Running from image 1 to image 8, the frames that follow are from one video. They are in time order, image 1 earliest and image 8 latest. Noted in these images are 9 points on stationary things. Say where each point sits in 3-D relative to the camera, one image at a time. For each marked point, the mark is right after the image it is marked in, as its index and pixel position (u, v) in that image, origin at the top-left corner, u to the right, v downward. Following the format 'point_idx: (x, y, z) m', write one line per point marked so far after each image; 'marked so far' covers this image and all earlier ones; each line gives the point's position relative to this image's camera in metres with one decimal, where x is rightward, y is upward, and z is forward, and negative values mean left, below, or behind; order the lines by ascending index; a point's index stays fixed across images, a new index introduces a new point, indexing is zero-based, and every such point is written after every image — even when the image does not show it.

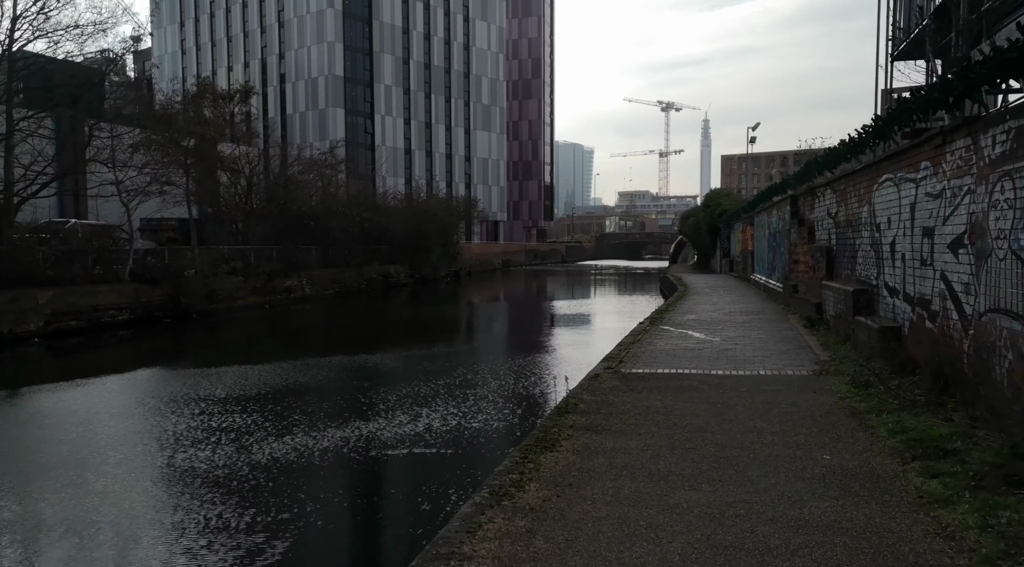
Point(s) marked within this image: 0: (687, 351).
0: (+2.3, -0.9, +11.5) m
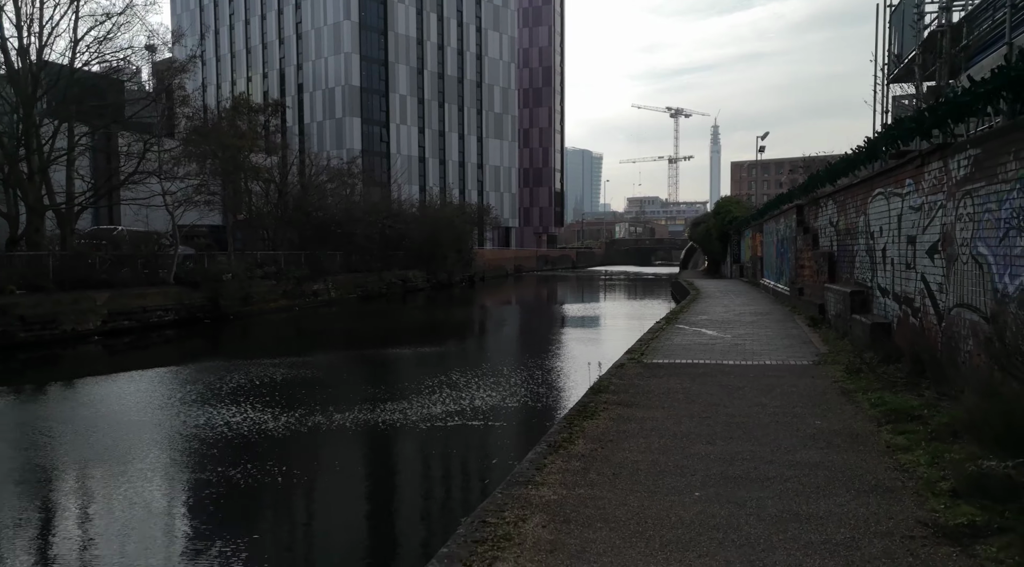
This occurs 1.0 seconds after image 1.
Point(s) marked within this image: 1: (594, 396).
0: (+2.8, -0.9, +12.8) m
1: (+0.8, -1.1, +8.7) m
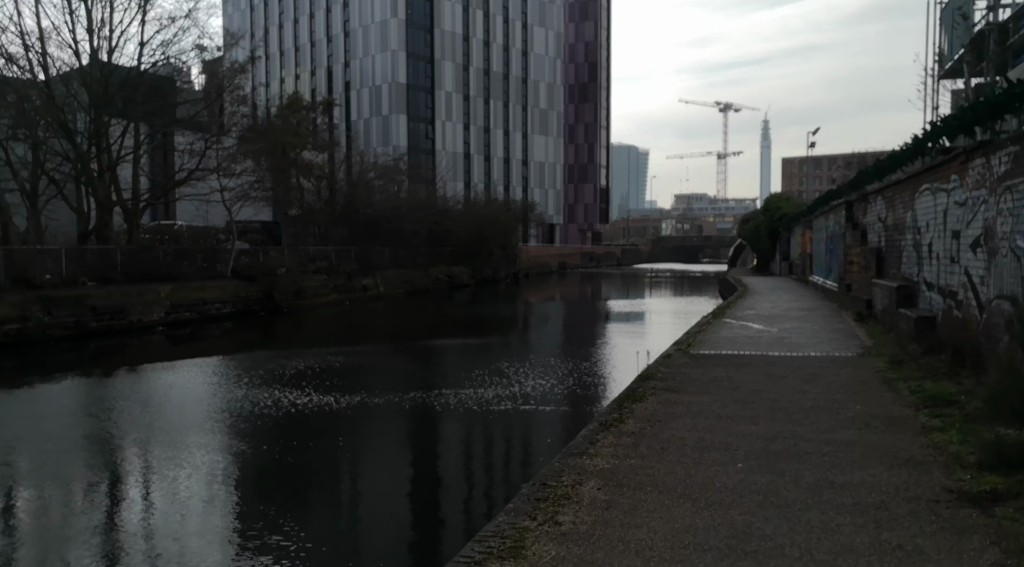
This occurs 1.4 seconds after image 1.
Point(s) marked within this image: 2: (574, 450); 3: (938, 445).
0: (+3.5, -0.8, +13.1) m
1: (+1.3, -1.0, +9.1) m
2: (+0.4, -1.2, +6.2) m
3: (+2.9, -1.1, +6.0) m
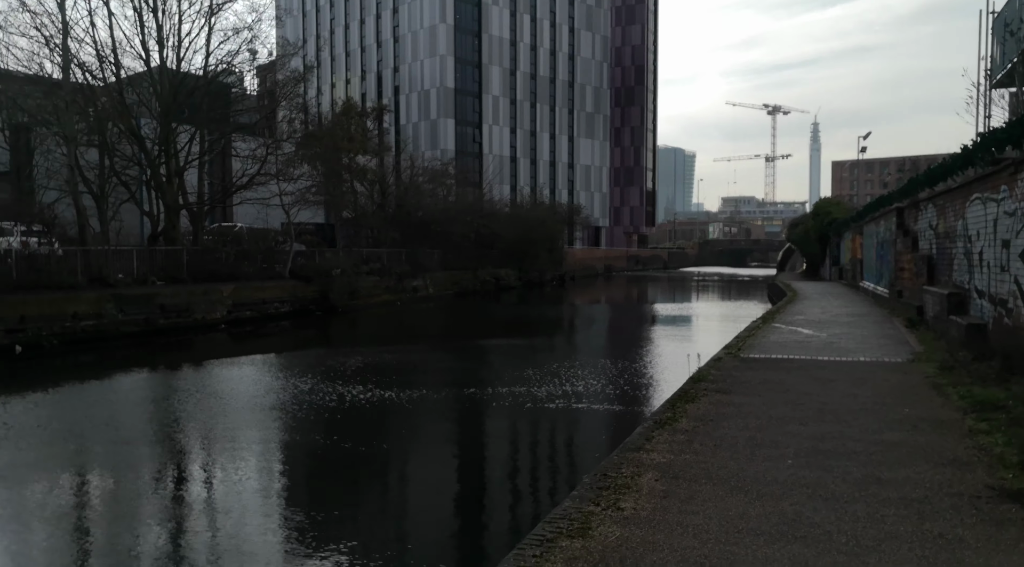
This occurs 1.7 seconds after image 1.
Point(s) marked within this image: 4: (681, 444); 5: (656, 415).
0: (+4.3, -0.9, +13.4) m
1: (+1.9, -1.1, +9.4) m
2: (+0.9, -1.2, +6.6) m
3: (+3.3, -1.1, +6.2) m
4: (+1.3, -1.2, +6.6) m
5: (+1.2, -1.1, +7.7) m
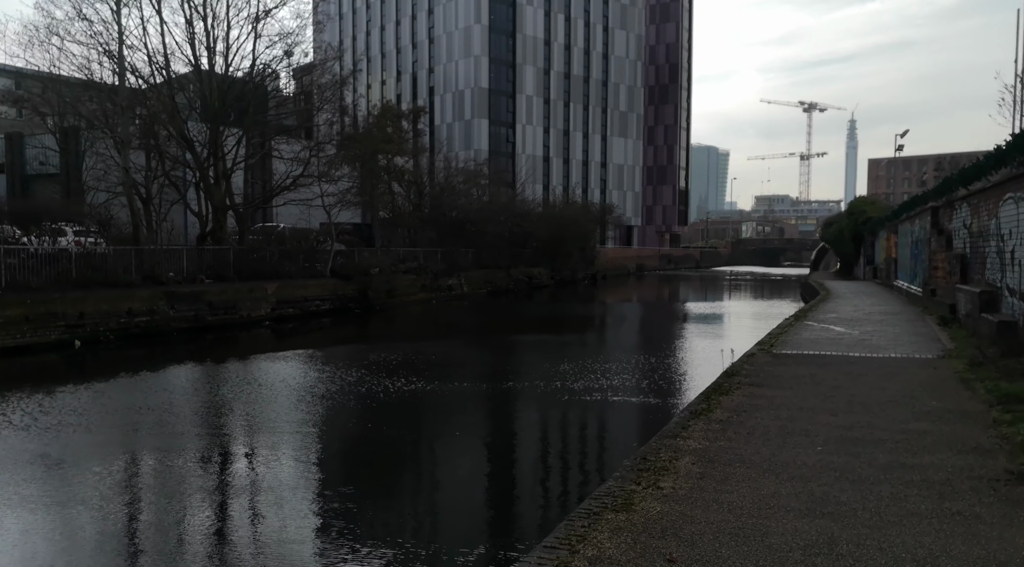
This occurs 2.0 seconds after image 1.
0: (+4.9, -0.9, +13.7) m
1: (+2.4, -1.0, +9.8) m
2: (+1.2, -1.2, +7.0) m
3: (+3.6, -1.1, +6.6) m
4: (+1.6, -1.2, +7.0) m
5: (+1.6, -1.1, +8.1) m
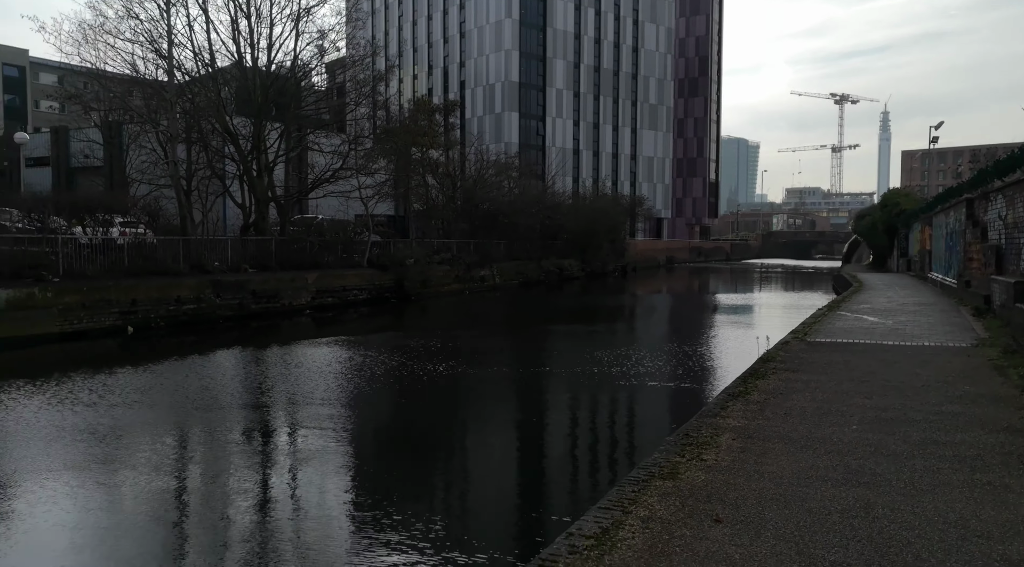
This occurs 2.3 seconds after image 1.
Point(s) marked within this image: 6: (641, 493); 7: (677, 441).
0: (+5.5, -0.7, +13.9) m
1: (+2.9, -0.9, +10.1) m
2: (+1.6, -1.1, +7.4) m
3: (+4.0, -1.0, +6.8) m
4: (+2.0, -1.1, +7.3) m
5: (+2.1, -1.0, +8.4) m
6: (+0.8, -1.3, +5.4) m
7: (+1.2, -1.1, +6.4) m
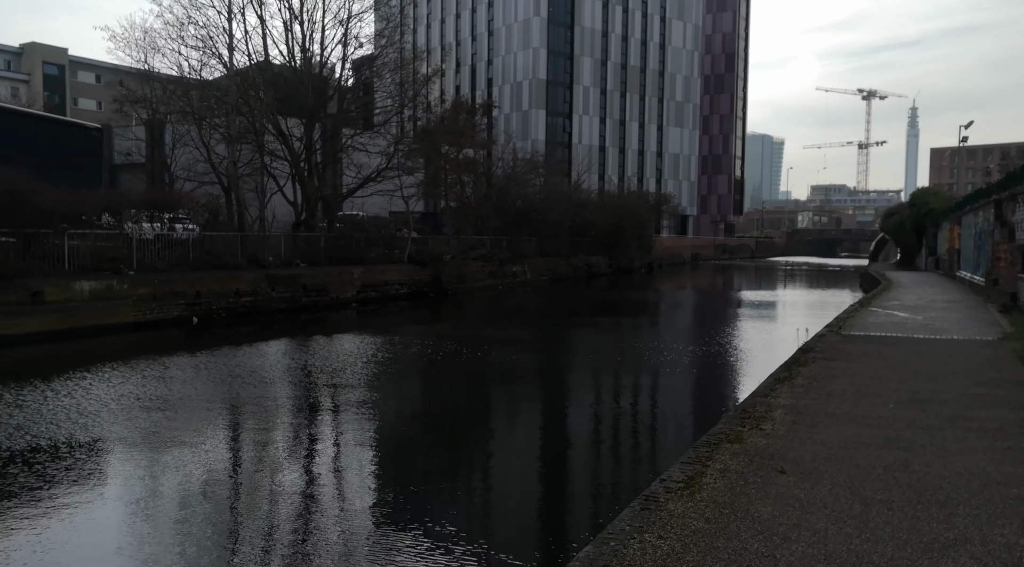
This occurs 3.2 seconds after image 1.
0: (+6.3, -0.7, +14.6) m
1: (+3.6, -0.8, +10.9) m
2: (+2.3, -1.0, +8.2) m
3: (+4.6, -1.0, +7.6) m
4: (+2.6, -1.0, +8.2) m
5: (+2.7, -0.9, +9.3) m
6: (+1.4, -1.2, +6.3) m
7: (+1.8, -1.1, +7.3) m
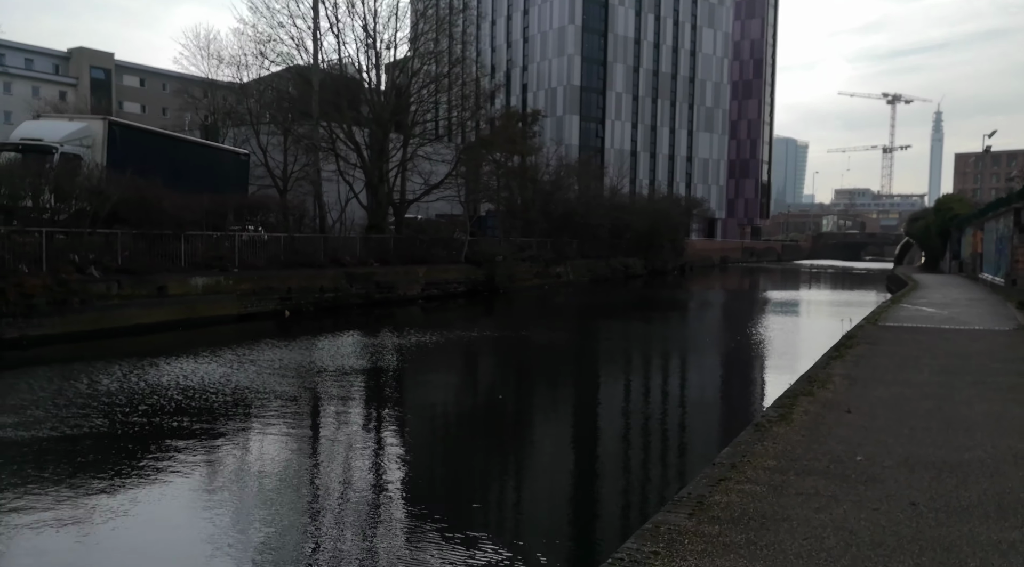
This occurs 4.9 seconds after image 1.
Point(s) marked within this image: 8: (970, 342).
0: (+7.6, -0.7, +16.4) m
1: (+4.8, -0.8, +12.8) m
2: (+3.5, -1.0, +10.1) m
3: (+5.8, -1.0, +9.5) m
4: (+3.8, -1.0, +10.1) m
5: (+3.9, -0.9, +11.2) m
6: (+2.5, -1.2, +8.2) m
7: (+3.0, -1.0, +9.2) m
8: (+6.5, -0.9, +12.6) m
